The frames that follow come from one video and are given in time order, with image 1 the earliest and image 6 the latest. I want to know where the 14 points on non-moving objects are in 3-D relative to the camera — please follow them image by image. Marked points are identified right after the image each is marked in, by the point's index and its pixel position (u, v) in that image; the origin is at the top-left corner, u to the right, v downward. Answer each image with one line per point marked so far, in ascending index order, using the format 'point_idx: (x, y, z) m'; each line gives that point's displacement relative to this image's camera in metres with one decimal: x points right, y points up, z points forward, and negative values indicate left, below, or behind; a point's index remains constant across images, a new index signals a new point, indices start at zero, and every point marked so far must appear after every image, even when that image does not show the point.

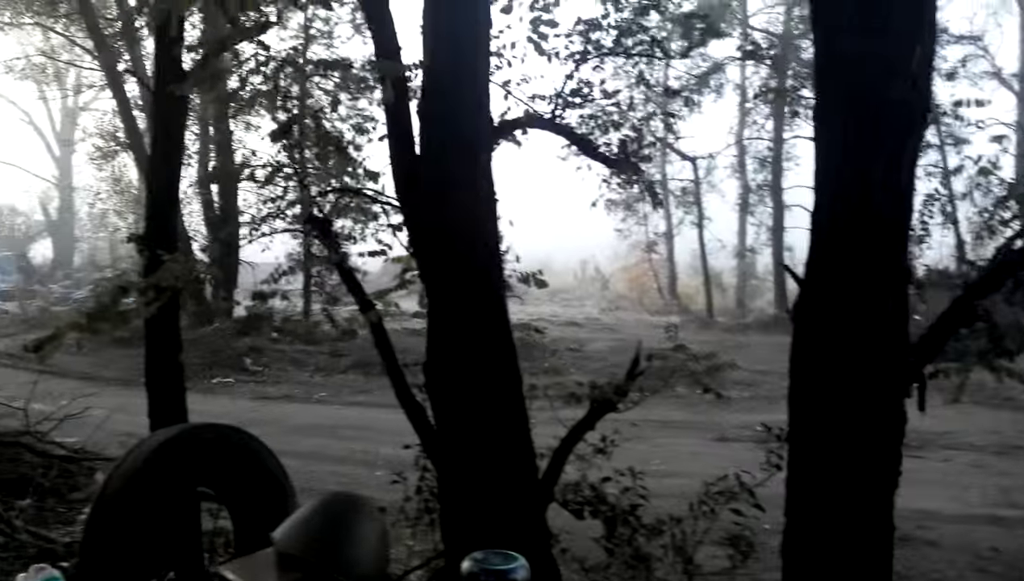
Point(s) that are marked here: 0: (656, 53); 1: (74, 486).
0: (+0.8, +1.4, +5.4) m
1: (-2.9, -1.3, +6.3) m
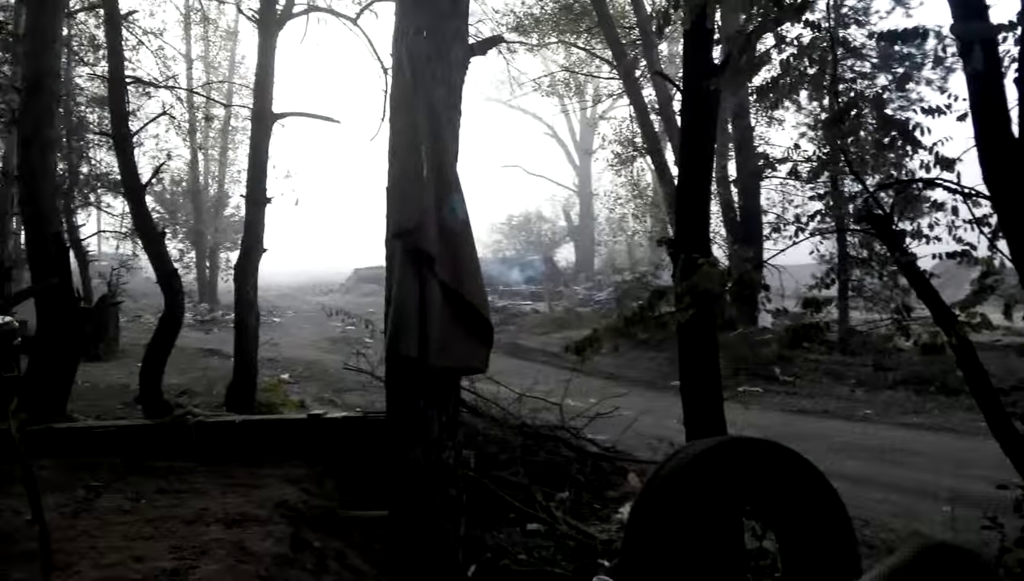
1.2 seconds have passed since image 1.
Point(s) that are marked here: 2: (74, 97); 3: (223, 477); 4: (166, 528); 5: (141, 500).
0: (+3.6, +1.3, +3.7) m
1: (+0.6, -1.3, +6.2) m
2: (-5.9, +2.6, +12.8) m
3: (-1.8, -1.2, +6.0) m
4: (-1.8, -1.3, +5.1) m
5: (-2.2, -1.2, +5.5) m
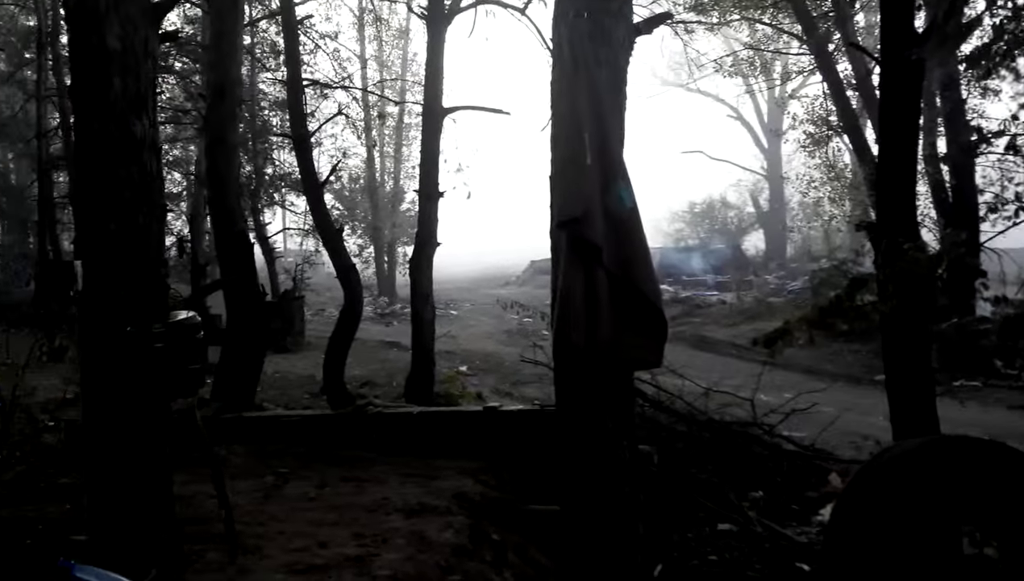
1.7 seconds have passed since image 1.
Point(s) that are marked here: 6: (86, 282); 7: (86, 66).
0: (+4.2, +1.4, +2.9) m
1: (+1.8, -1.2, +5.8) m
2: (-3.6, +2.7, +13.4) m
3: (-0.7, -1.1, +6.0) m
4: (-0.9, -1.2, +5.1) m
5: (-1.1, -1.2, +5.6) m
6: (-1.6, 0.0, +3.7) m
7: (-1.6, +0.9, +3.6) m
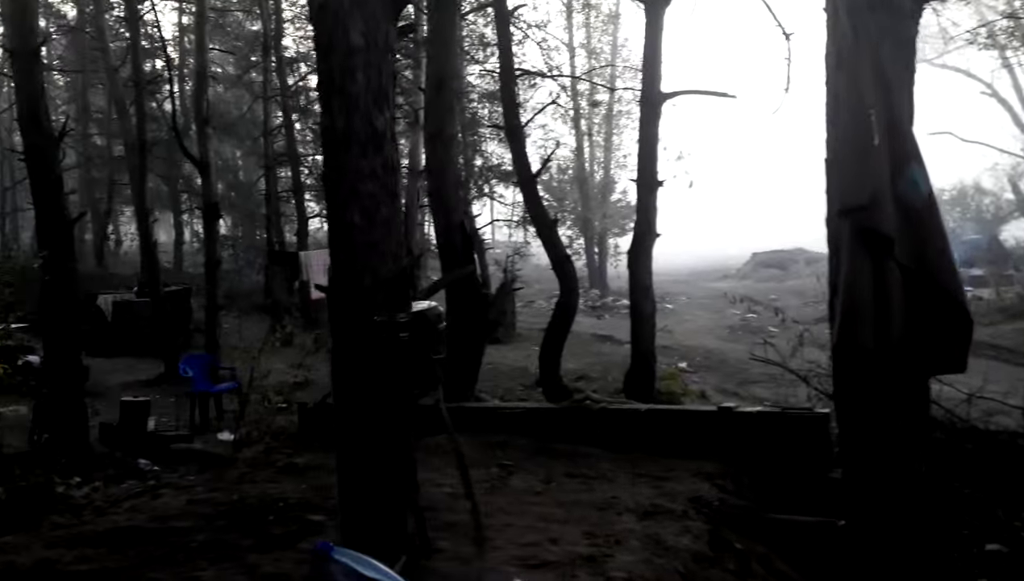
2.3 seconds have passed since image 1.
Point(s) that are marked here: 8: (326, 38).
0: (+4.9, +1.4, +1.8) m
1: (+3.1, -1.2, +5.2) m
2: (-0.6, +2.8, +13.6) m
3: (+0.7, -1.1, +5.8) m
4: (+0.4, -1.2, +5.0) m
5: (+0.2, -1.1, +5.5) m
6: (-0.7, +0.1, +3.7) m
7: (-0.7, +0.9, +3.6) m
8: (-0.6, +0.9, +3.6) m
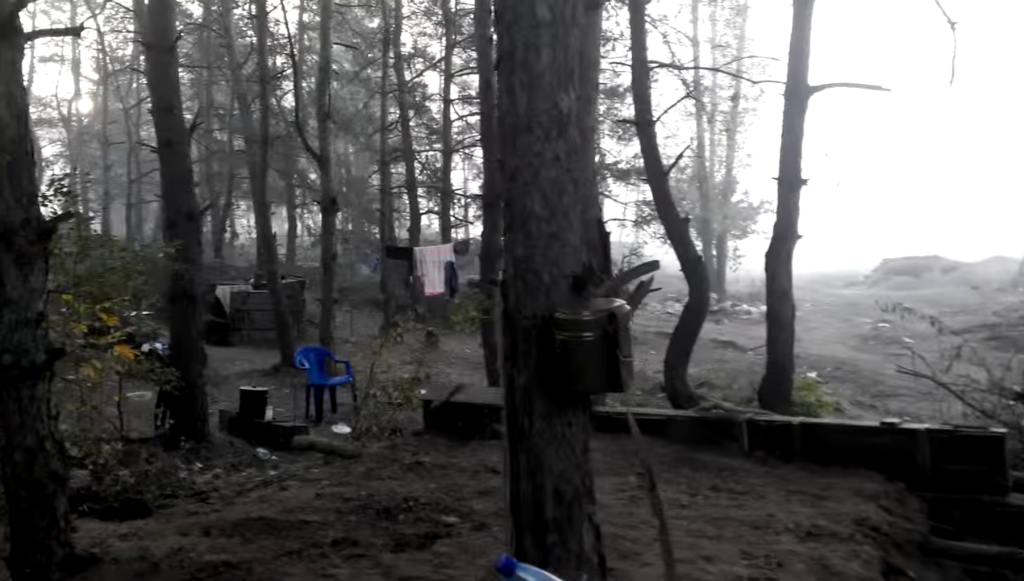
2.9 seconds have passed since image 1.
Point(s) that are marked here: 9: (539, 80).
0: (+5.4, +1.3, +1.1) m
1: (+3.8, -1.3, +4.6) m
2: (+1.0, +2.8, +13.4) m
3: (+1.5, -1.1, +5.5) m
4: (+1.1, -1.2, +4.7) m
5: (+1.0, -1.1, +5.3) m
6: (0.0, +0.1, +3.5) m
7: (0.0, +0.9, +3.5) m
8: (0.0, +1.0, +3.4) m
9: (+0.1, +0.8, +3.4) m
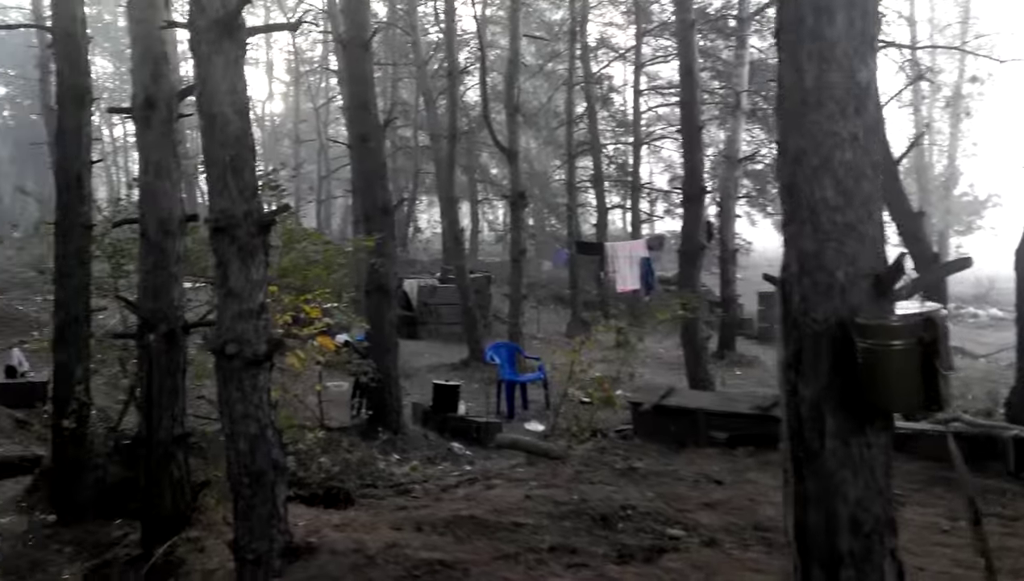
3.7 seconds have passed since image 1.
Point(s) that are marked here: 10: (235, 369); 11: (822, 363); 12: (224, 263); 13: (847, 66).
0: (+5.8, +1.2, -0.2) m
1: (+4.9, -1.3, +3.6) m
2: (+3.7, +2.8, +12.7) m
3: (+2.8, -1.1, +4.9) m
4: (+2.2, -1.2, +4.1) m
5: (+2.2, -1.1, +4.7) m
6: (+0.9, +0.1, +3.1) m
7: (+0.9, +0.9, +3.1) m
8: (+0.9, +1.0, +3.0) m
9: (+1.0, +0.8, +3.0) m
10: (-1.7, -0.5, +5.9) m
11: (+1.0, -0.2, +3.1) m
12: (-1.8, +0.2, +6.0) m
13: (+1.1, +0.7, +3.0) m
